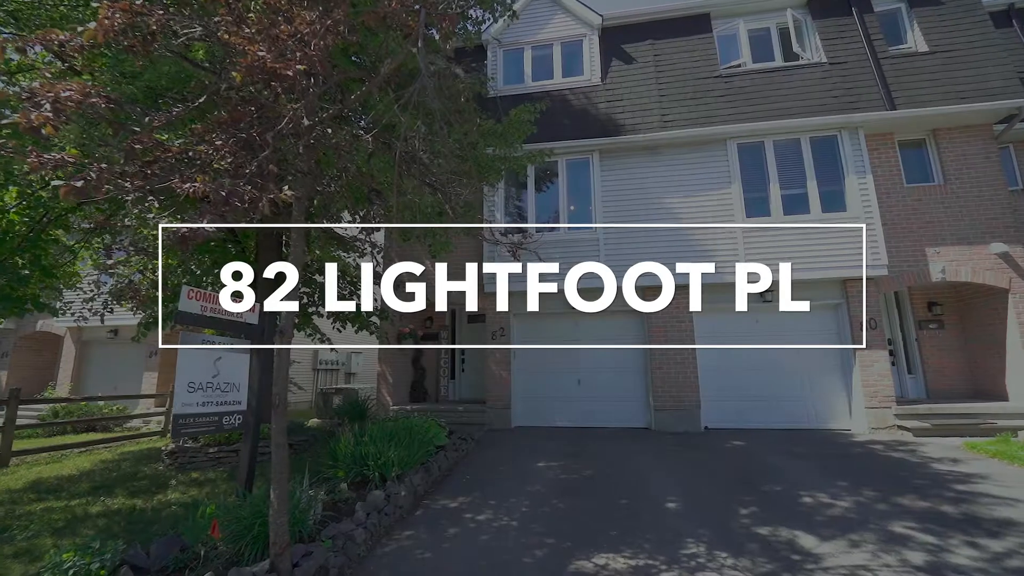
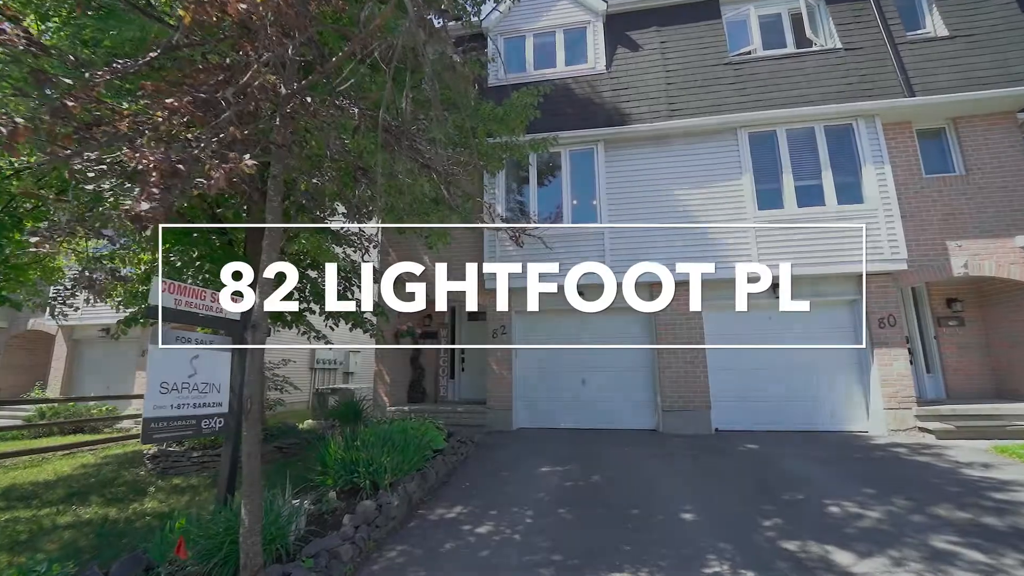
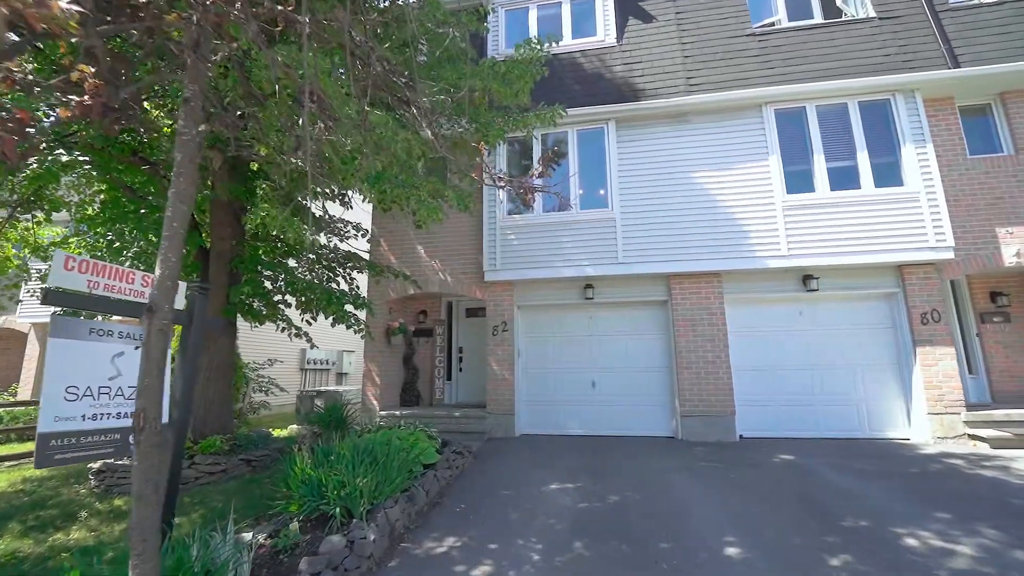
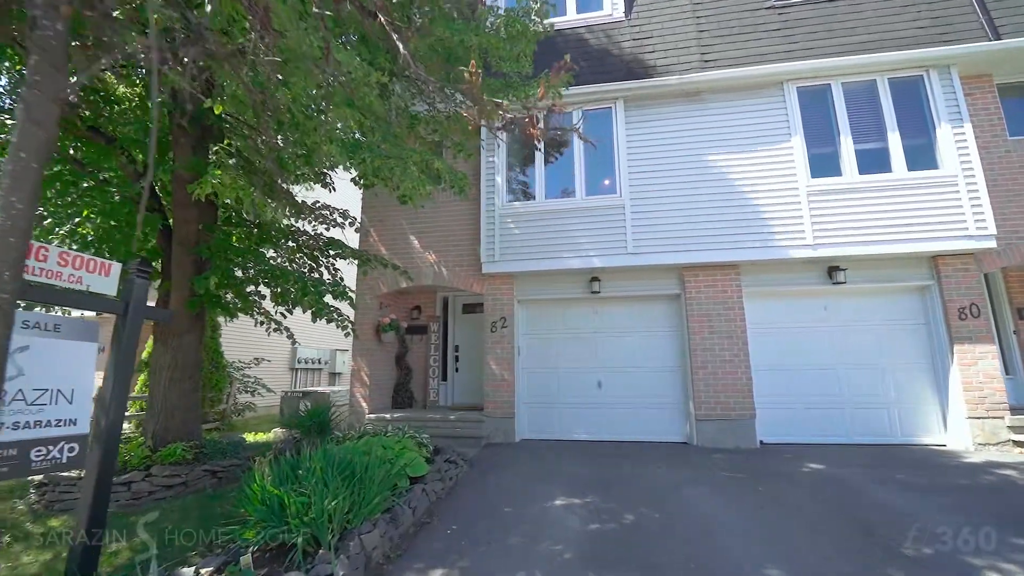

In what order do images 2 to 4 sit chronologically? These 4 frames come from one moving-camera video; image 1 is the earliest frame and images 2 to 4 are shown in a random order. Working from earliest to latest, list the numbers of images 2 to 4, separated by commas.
2, 3, 4
